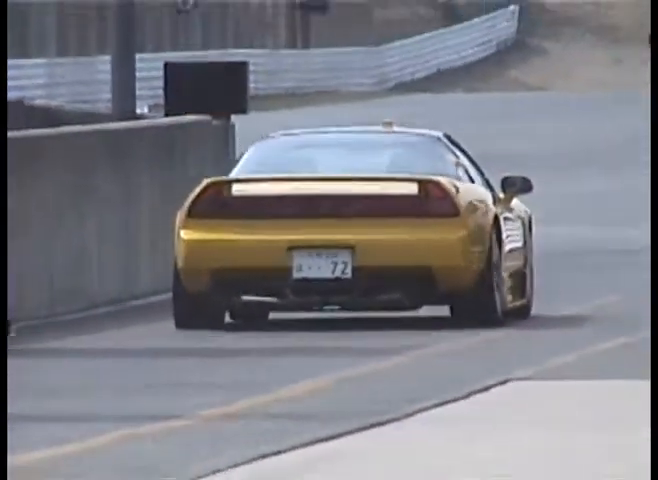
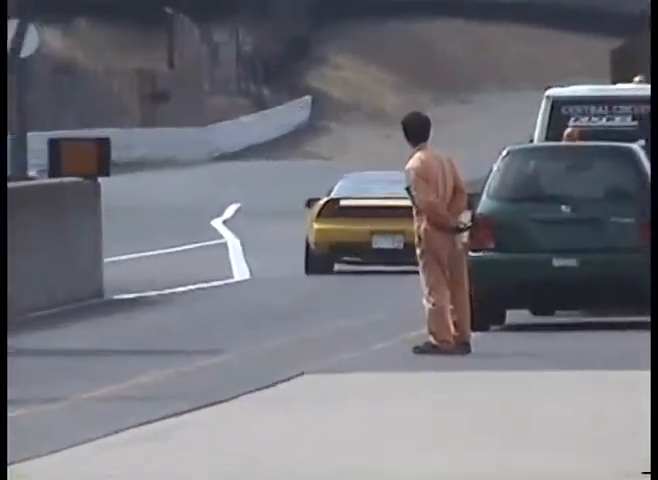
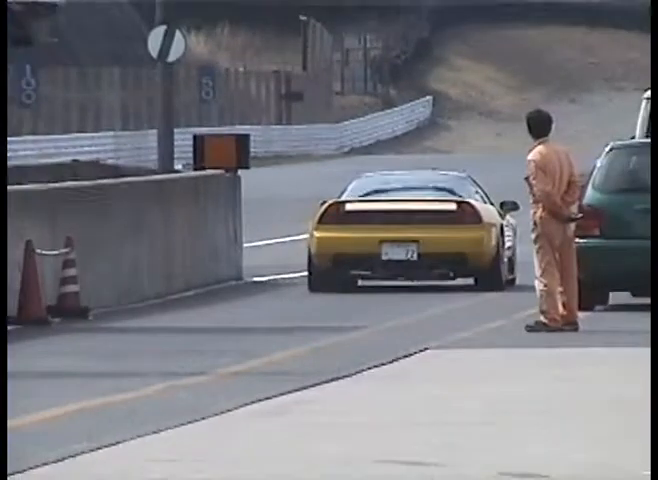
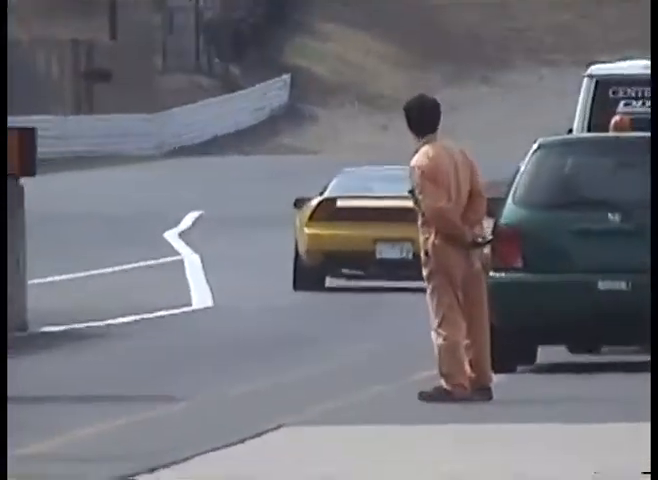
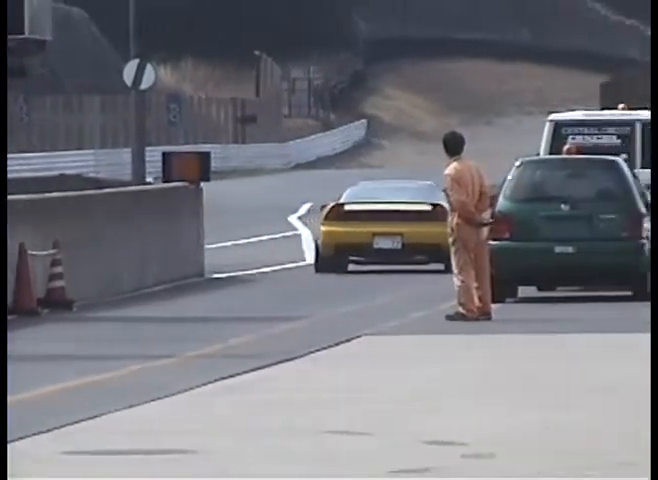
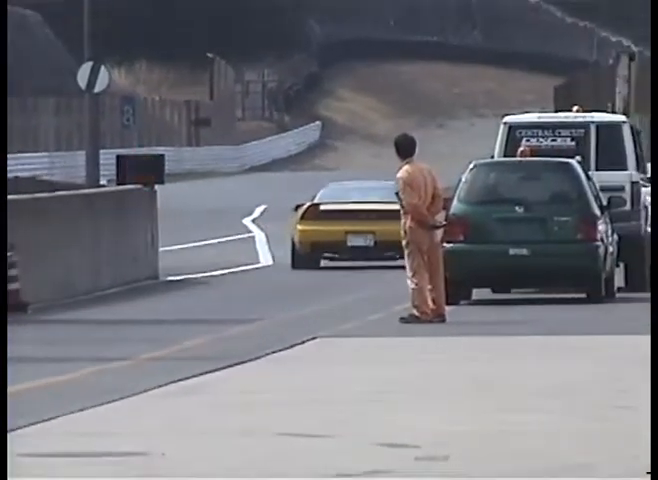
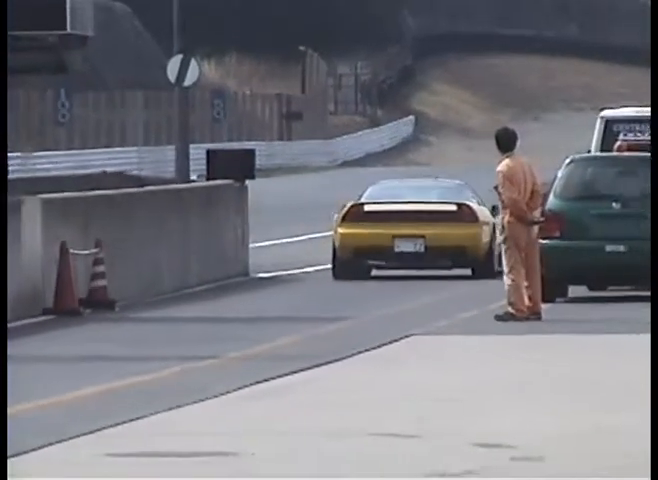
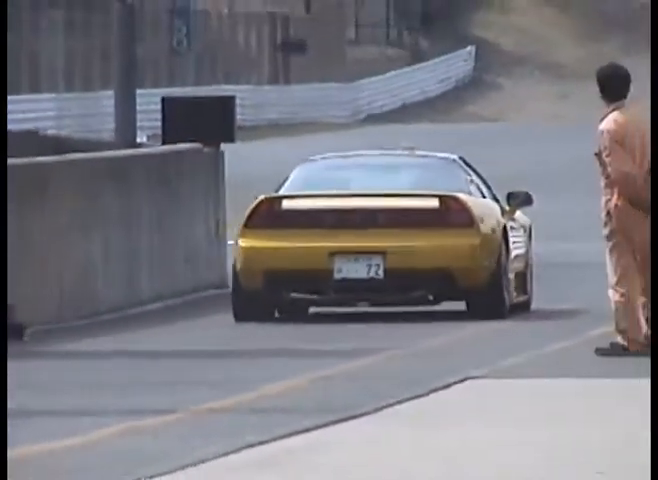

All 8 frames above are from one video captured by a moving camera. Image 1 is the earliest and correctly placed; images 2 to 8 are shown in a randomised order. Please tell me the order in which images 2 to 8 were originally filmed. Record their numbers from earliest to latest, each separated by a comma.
8, 3, 7, 5, 6, 2, 4
